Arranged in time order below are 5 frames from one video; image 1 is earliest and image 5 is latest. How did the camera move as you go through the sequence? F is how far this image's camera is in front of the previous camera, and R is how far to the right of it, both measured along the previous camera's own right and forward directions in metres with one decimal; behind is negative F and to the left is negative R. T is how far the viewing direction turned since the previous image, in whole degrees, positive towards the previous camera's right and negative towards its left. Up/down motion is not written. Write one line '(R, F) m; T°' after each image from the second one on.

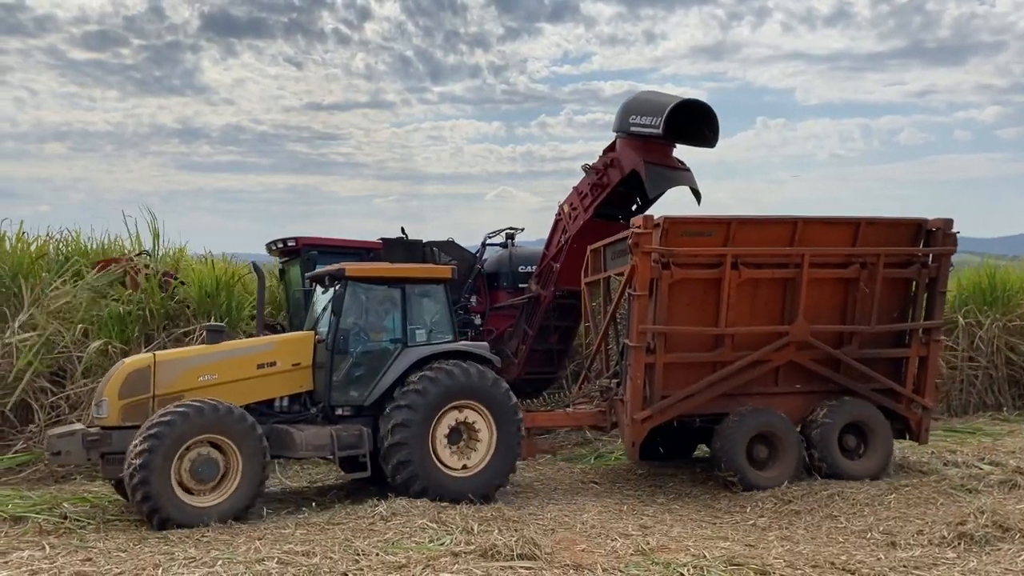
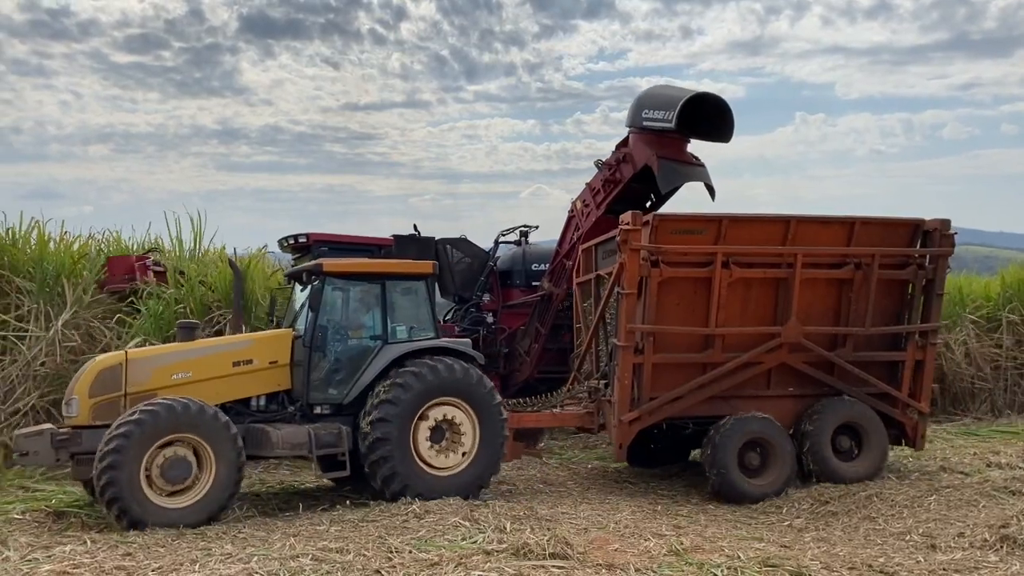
(+0.4, 0.0) m; -3°
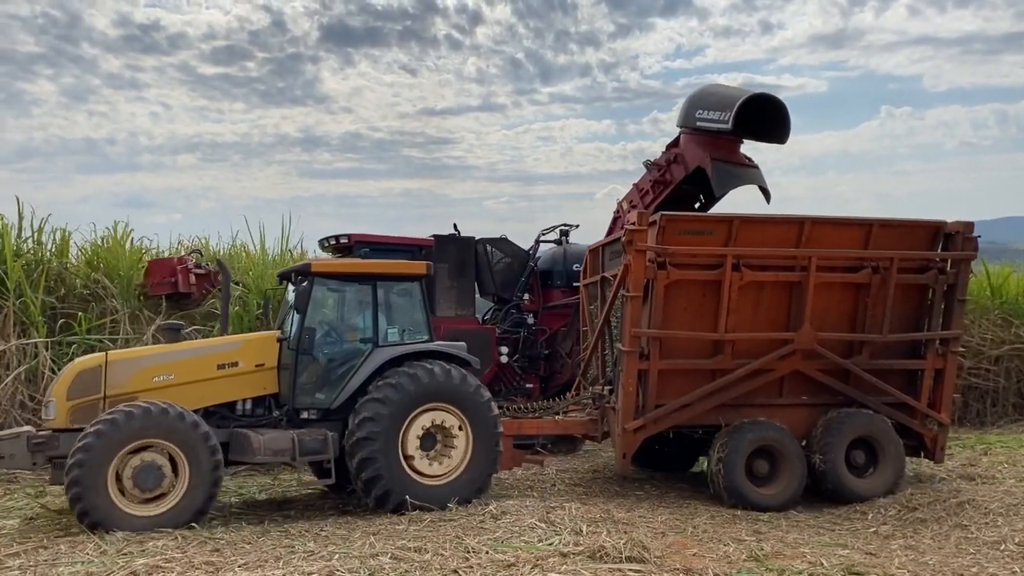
(+0.6, 0.0) m; -5°
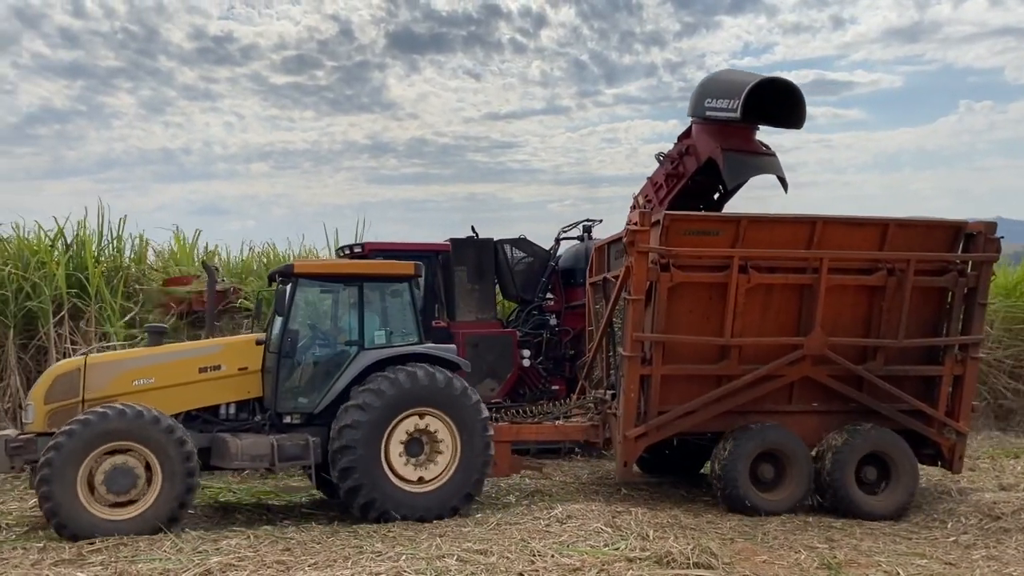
(+0.5, +0.1) m; -5°
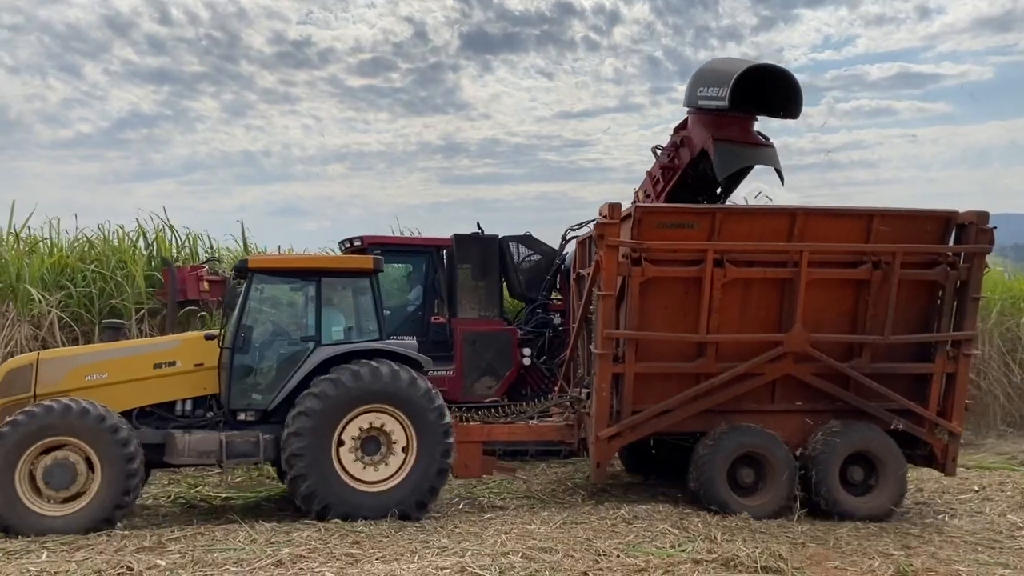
(+0.8, +0.1) m; -5°
